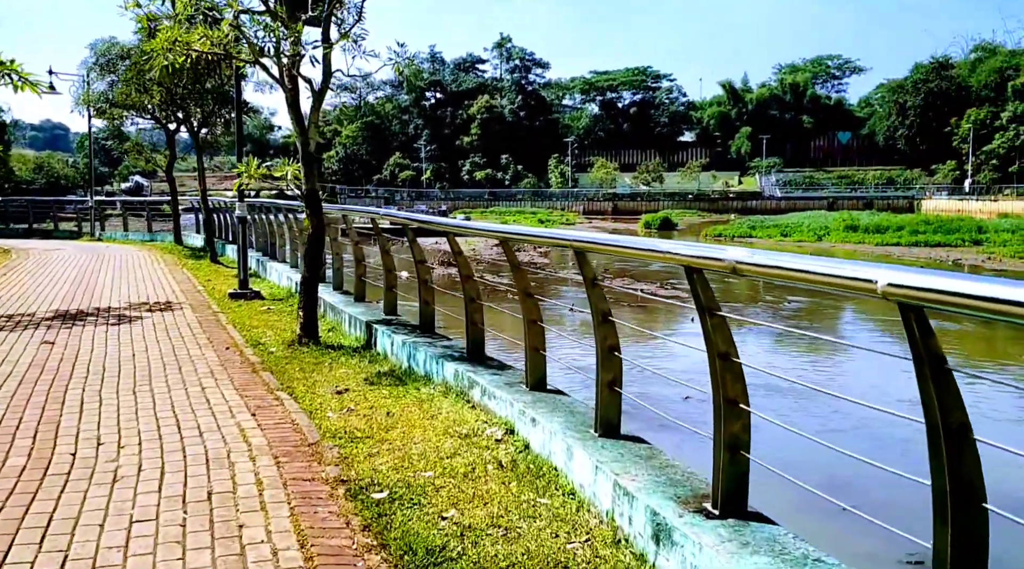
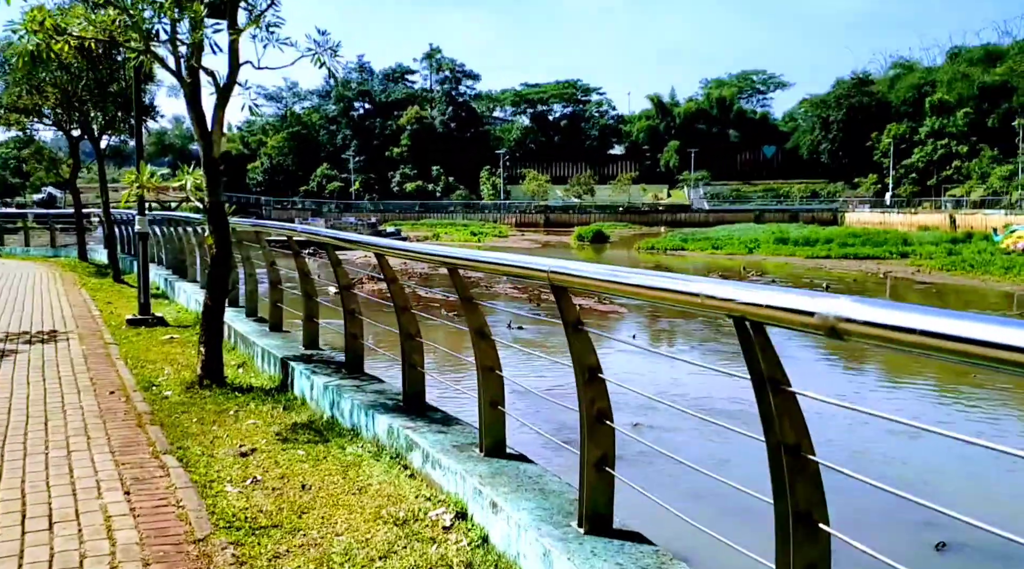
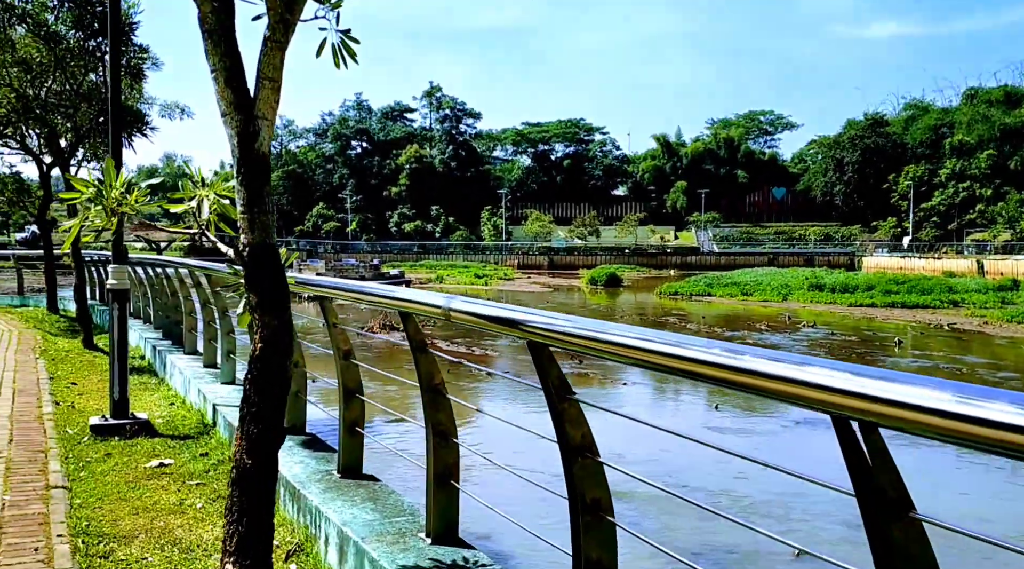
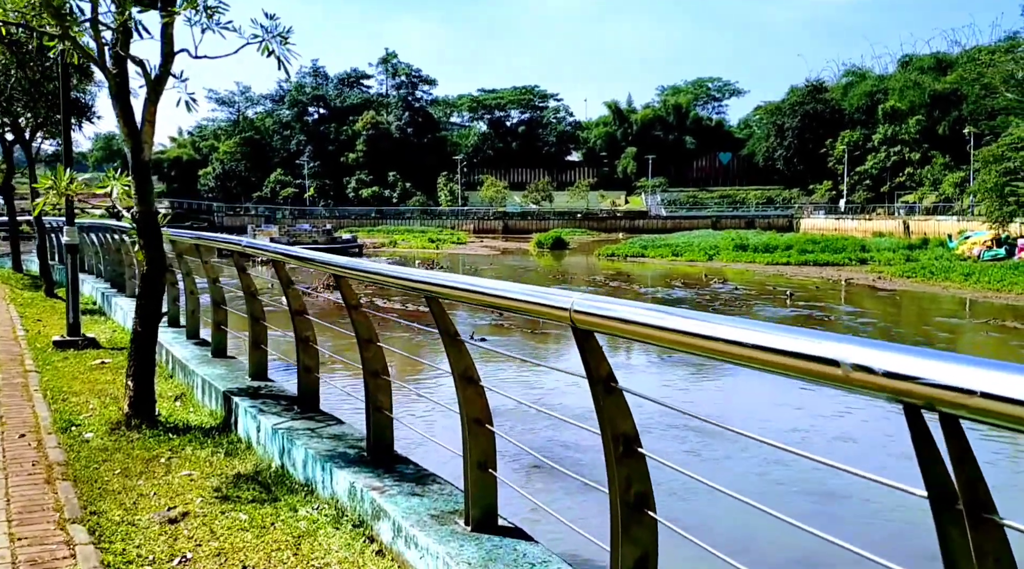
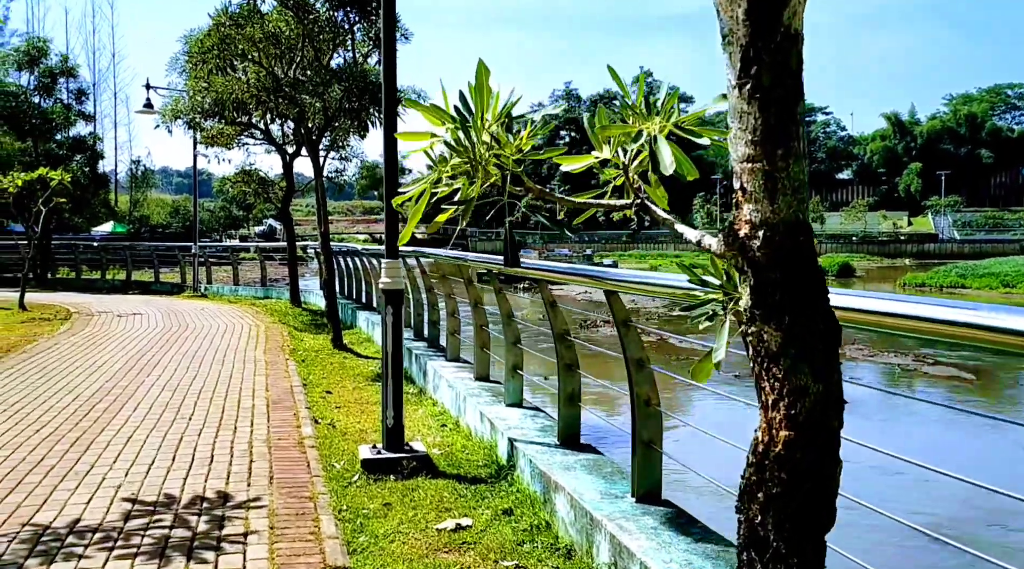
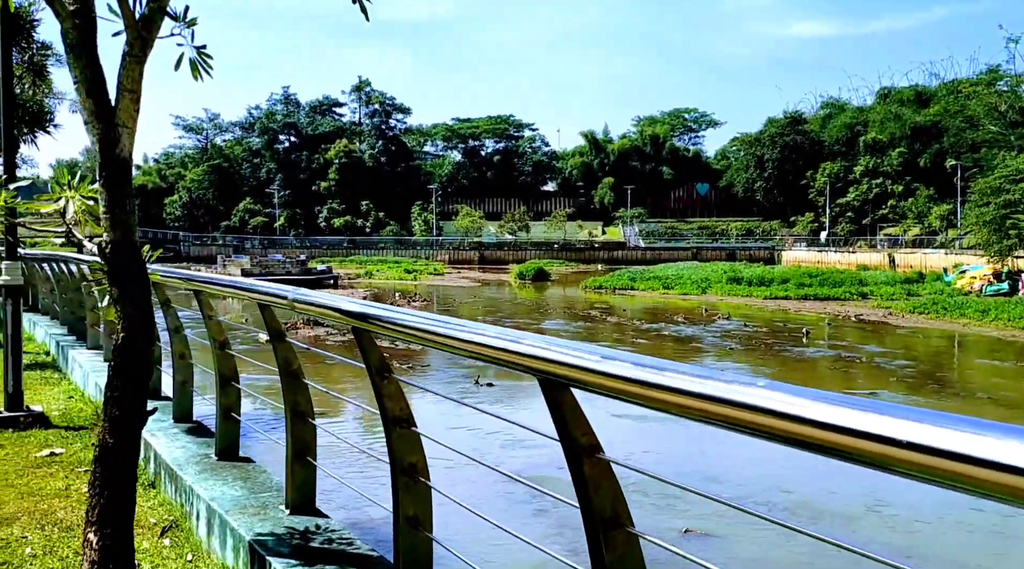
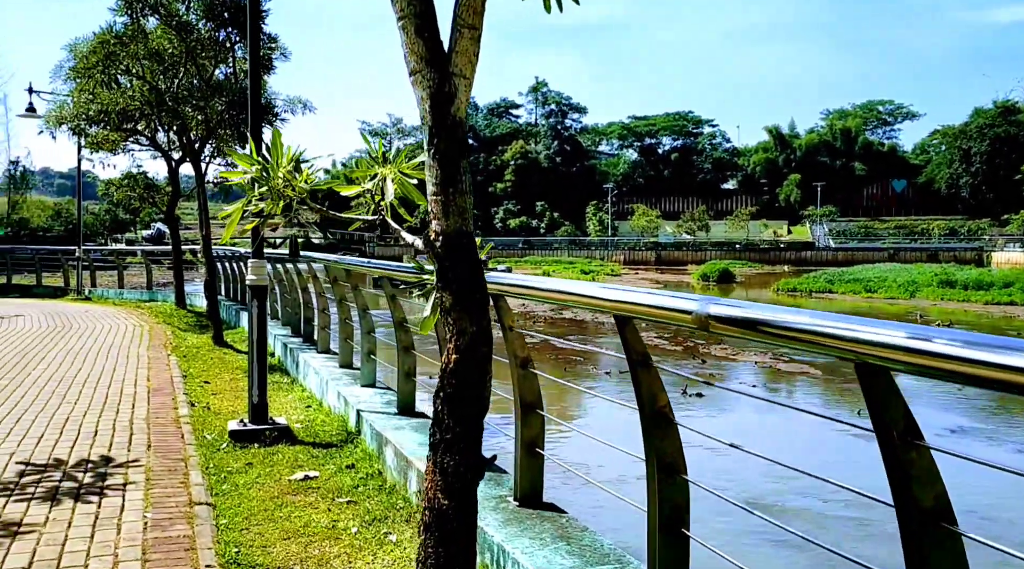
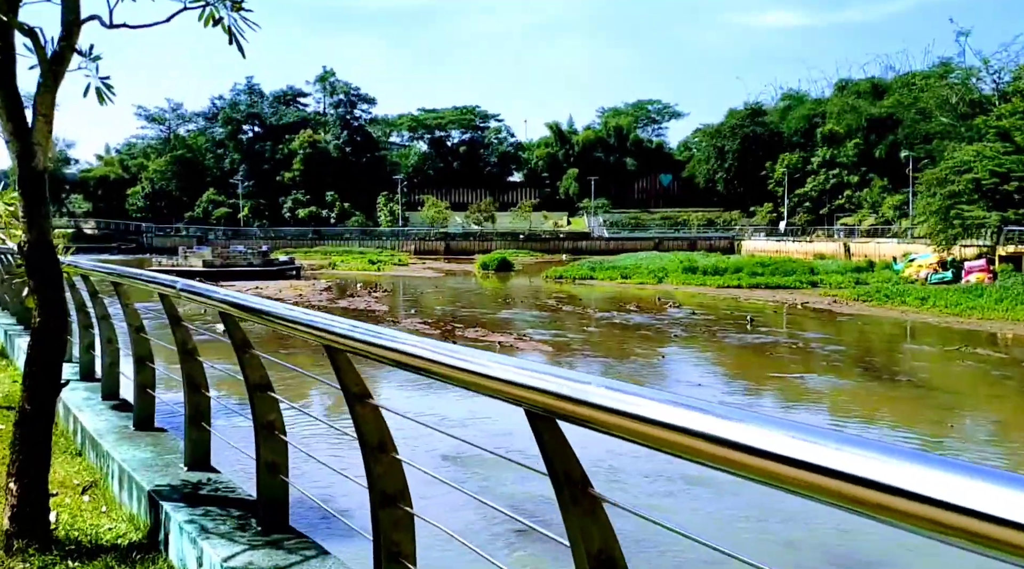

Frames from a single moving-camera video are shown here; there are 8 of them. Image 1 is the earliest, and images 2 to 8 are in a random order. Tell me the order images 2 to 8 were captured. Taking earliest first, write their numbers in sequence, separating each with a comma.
2, 4, 8, 6, 3, 7, 5
